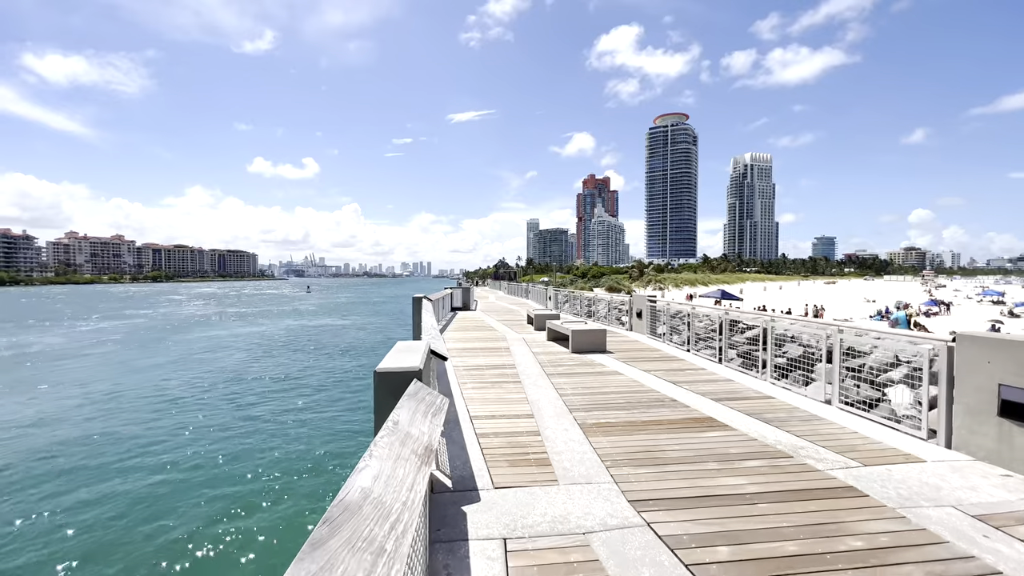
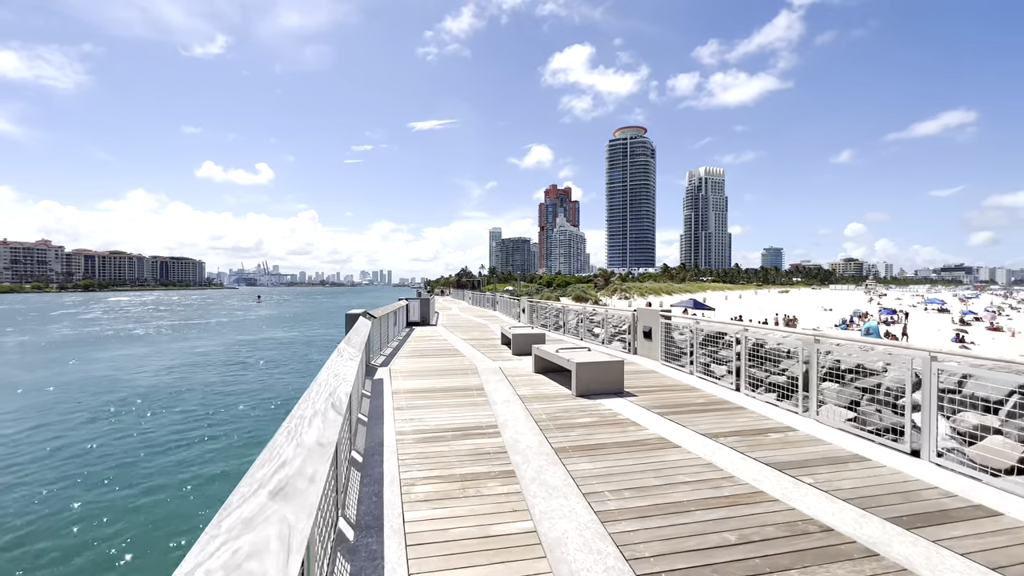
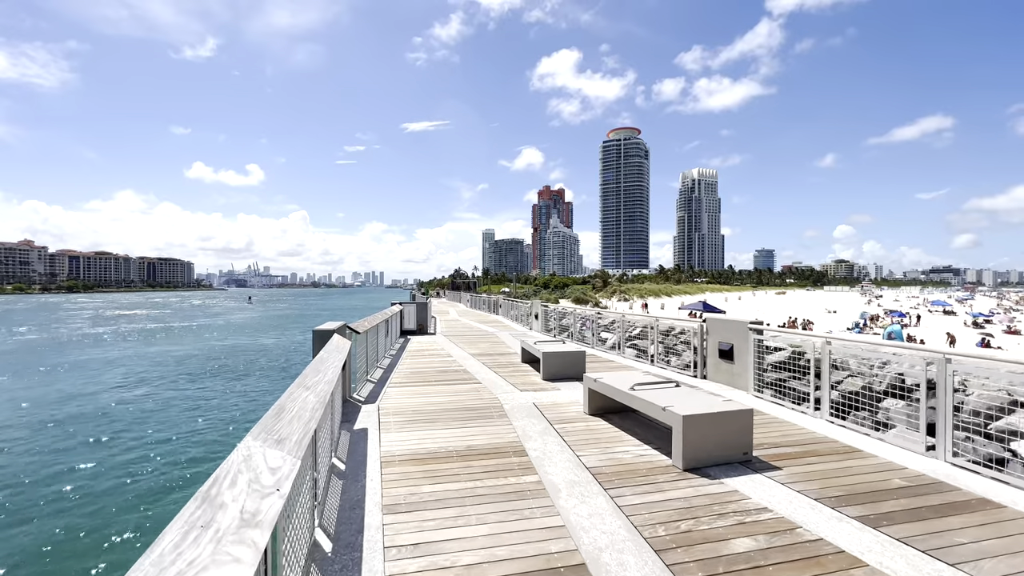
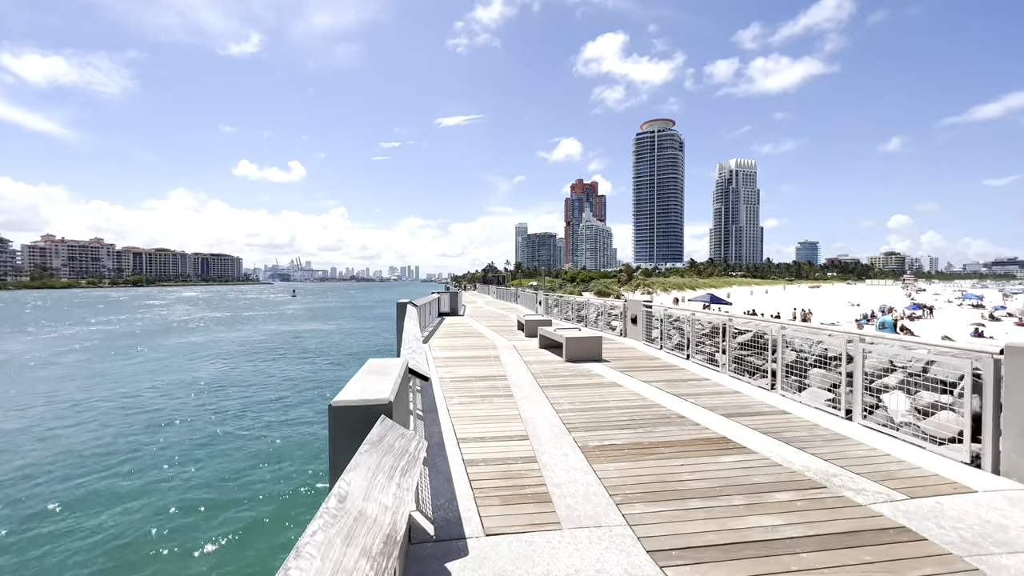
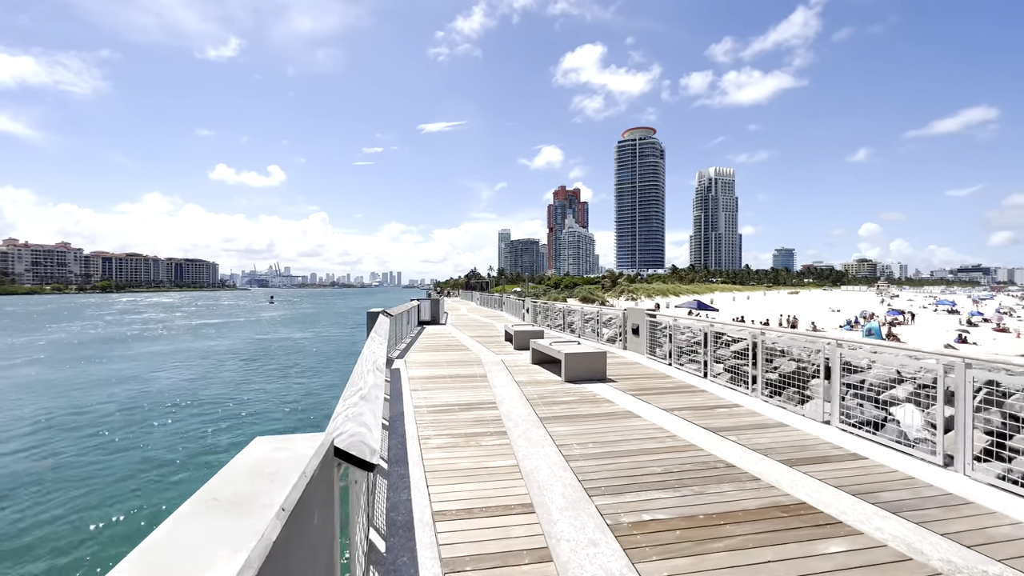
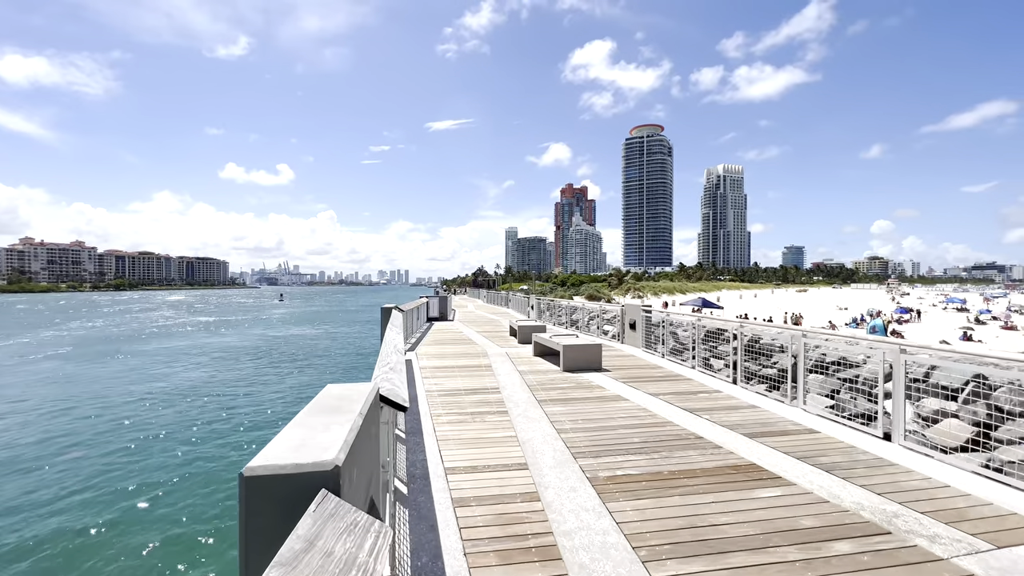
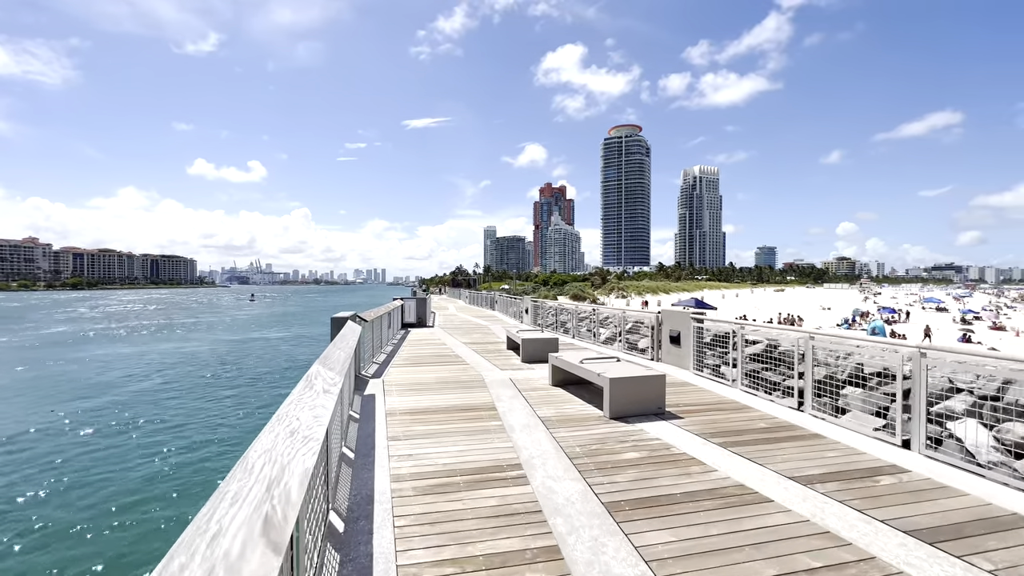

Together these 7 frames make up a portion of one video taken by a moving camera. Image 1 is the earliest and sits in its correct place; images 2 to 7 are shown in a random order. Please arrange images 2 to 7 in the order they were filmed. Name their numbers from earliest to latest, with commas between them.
4, 6, 5, 2, 7, 3
